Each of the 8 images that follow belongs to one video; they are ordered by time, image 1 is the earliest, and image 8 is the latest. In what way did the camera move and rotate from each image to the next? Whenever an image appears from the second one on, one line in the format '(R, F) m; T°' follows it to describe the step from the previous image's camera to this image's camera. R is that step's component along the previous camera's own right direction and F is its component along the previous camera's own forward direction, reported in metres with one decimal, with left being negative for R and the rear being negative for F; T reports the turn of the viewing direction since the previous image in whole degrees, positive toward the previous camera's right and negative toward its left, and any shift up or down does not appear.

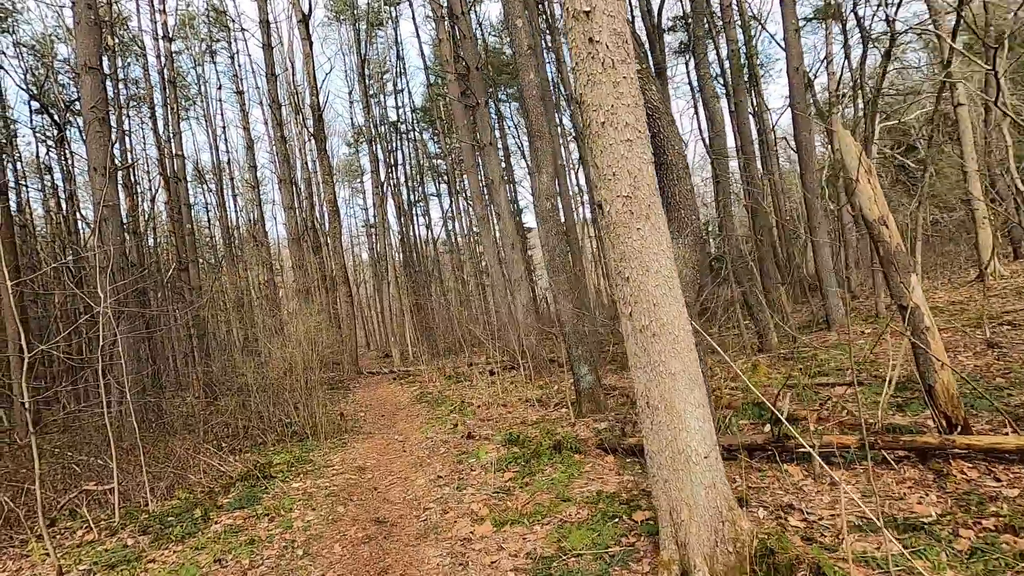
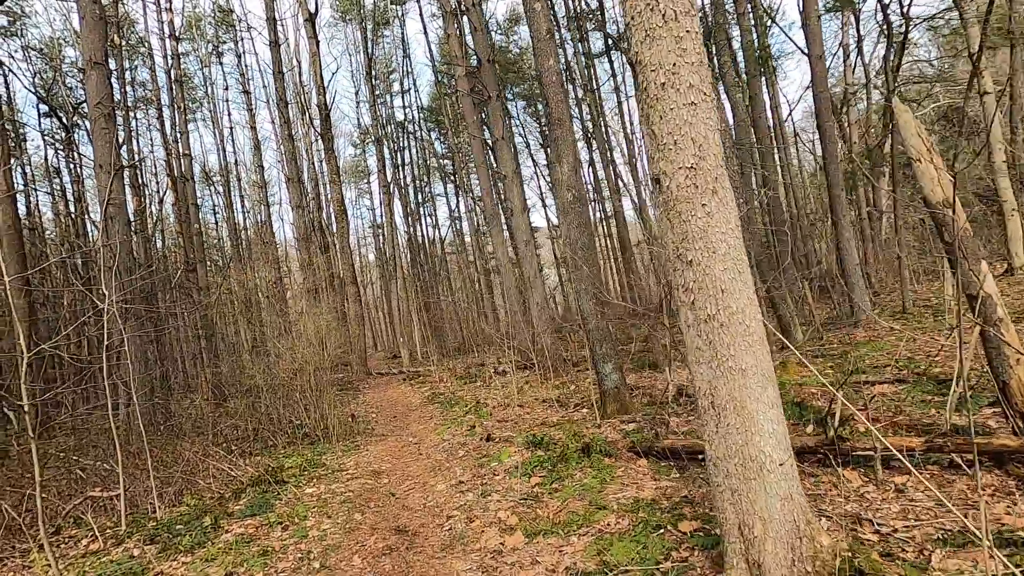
(-0.1, +0.2) m; -1°
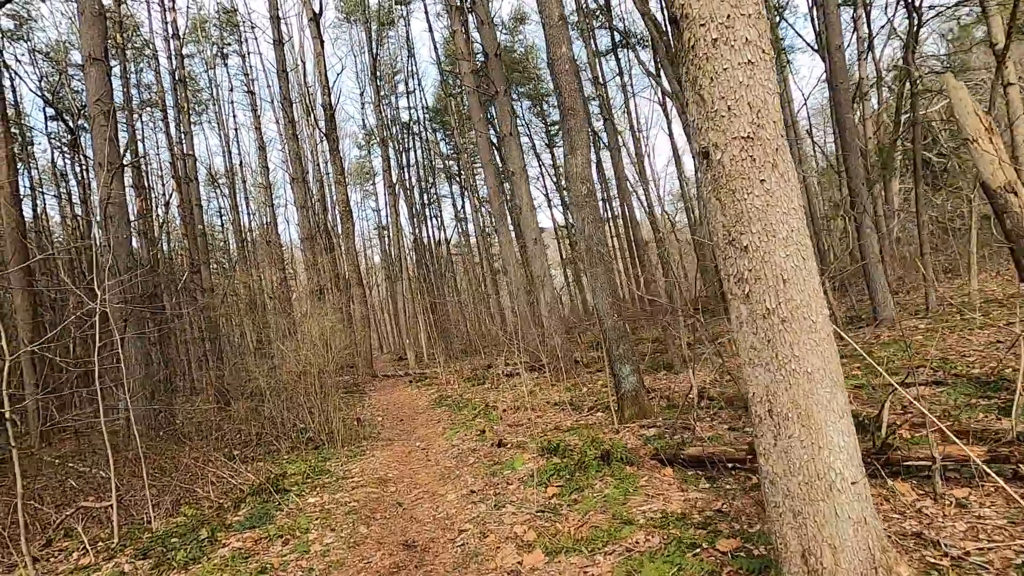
(-0.1, +0.3) m; -1°
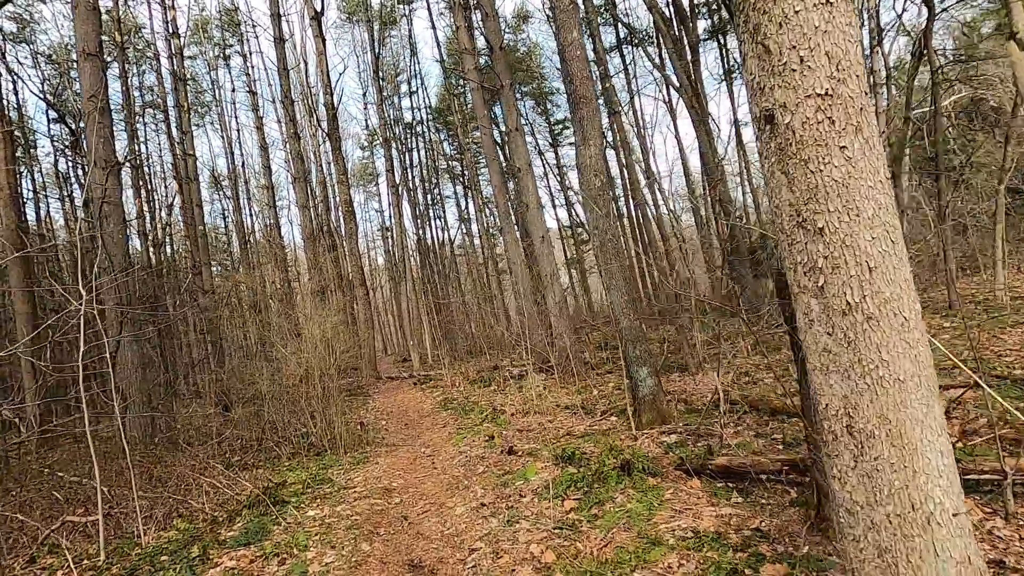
(-0.1, +0.3) m; 0°
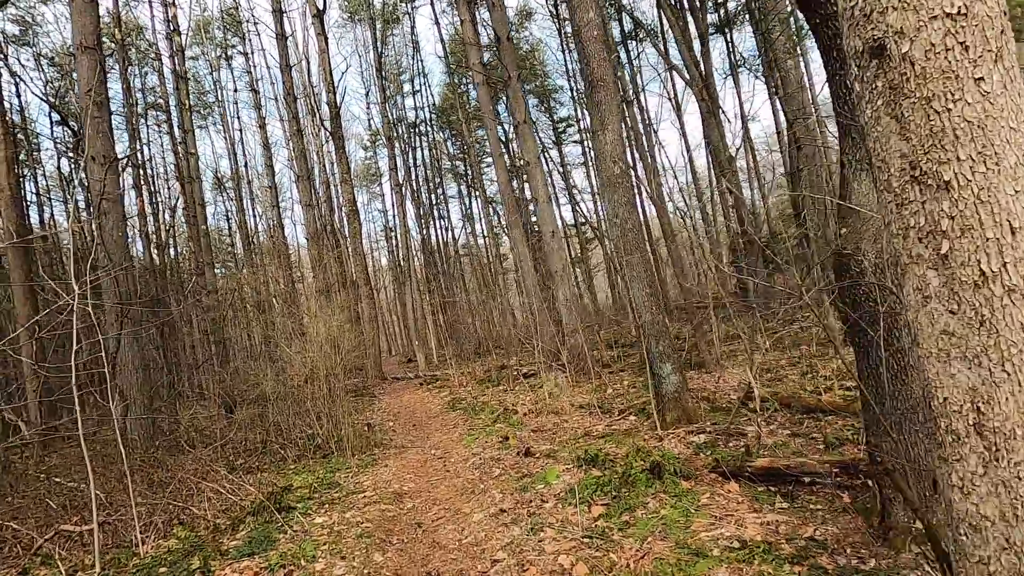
(-0.1, +0.2) m; 0°
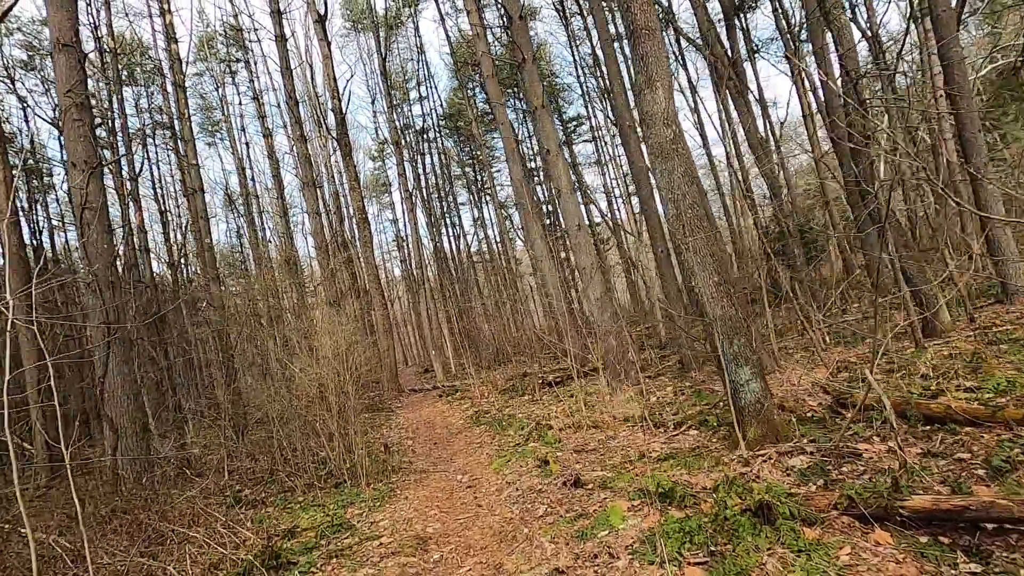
(-0.2, +0.8) m; -1°
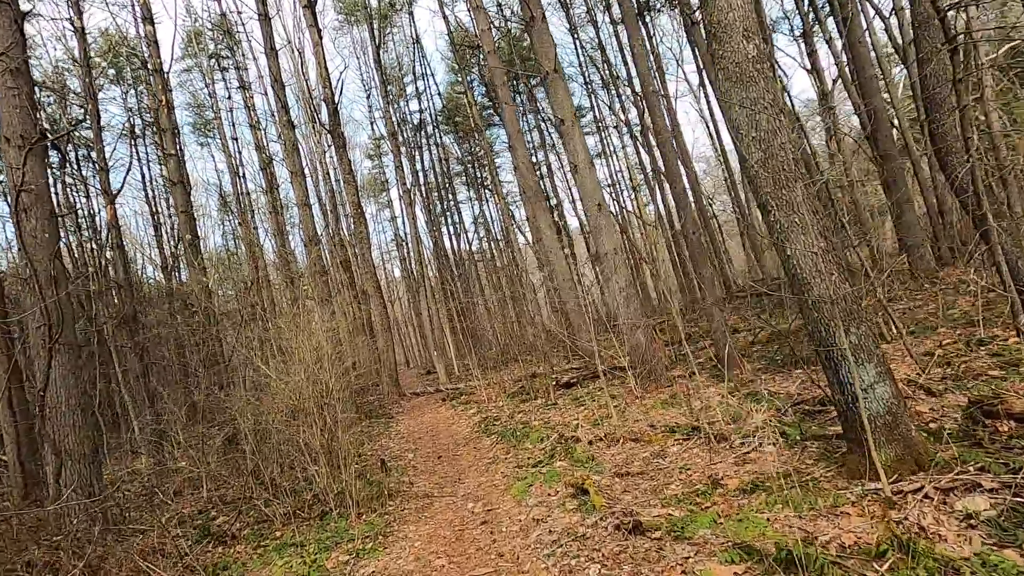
(-0.2, +1.0) m; 0°
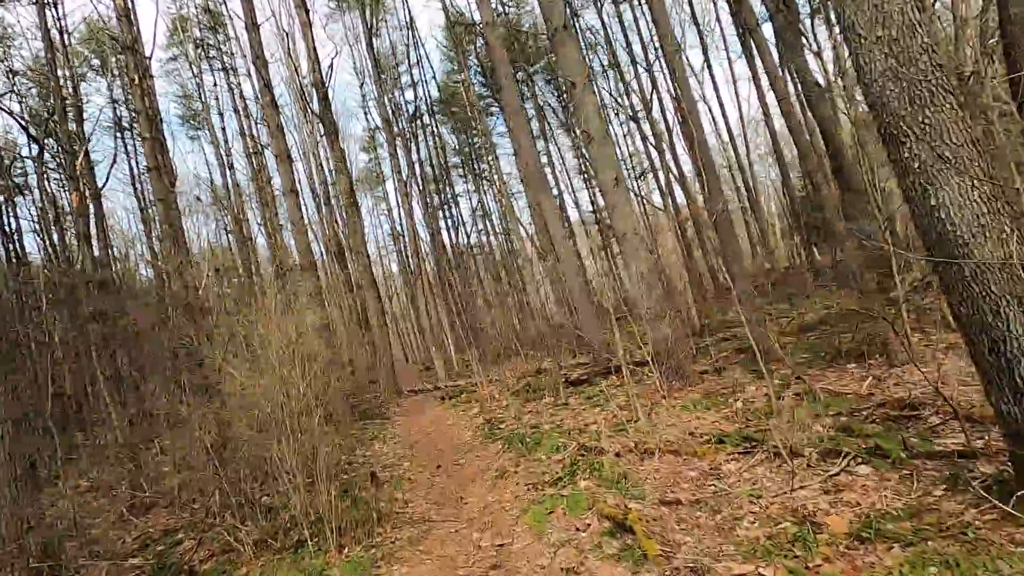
(-0.1, +0.9) m; 0°
